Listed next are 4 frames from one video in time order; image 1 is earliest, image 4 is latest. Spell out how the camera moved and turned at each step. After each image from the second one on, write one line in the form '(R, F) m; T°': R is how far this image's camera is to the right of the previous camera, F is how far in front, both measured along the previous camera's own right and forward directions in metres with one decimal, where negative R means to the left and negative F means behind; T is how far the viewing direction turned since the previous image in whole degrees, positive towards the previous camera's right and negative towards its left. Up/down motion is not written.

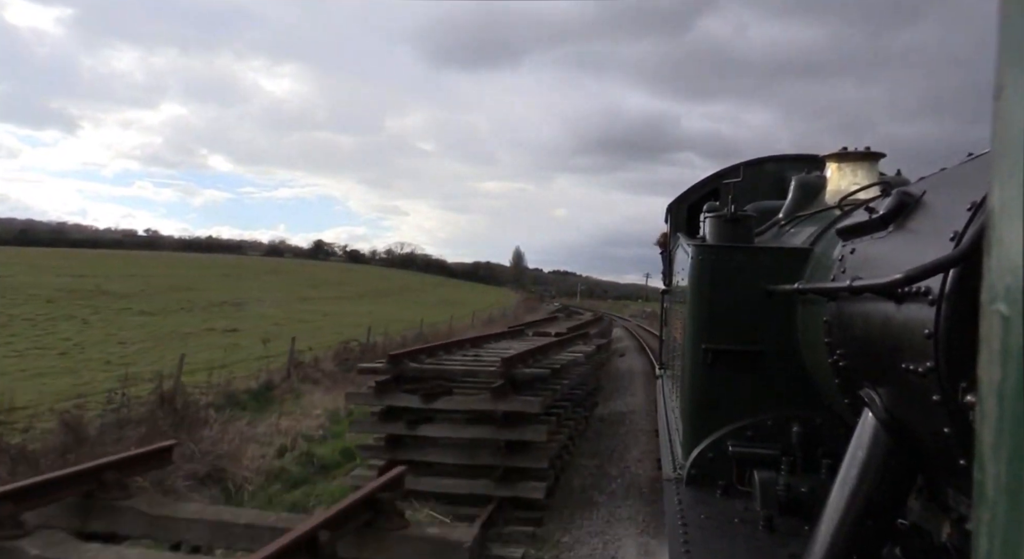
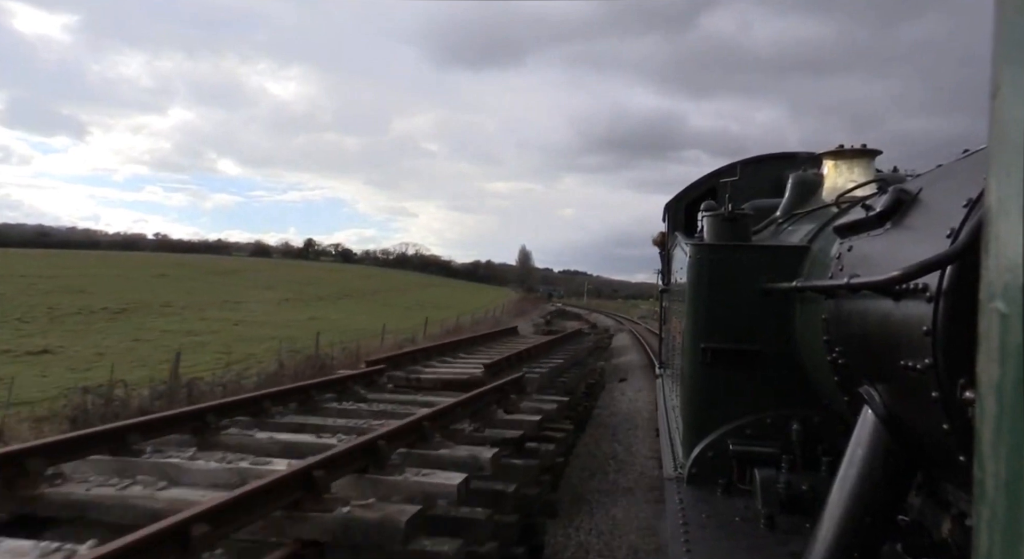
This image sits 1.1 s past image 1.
(+0.6, -0.4) m; 0°
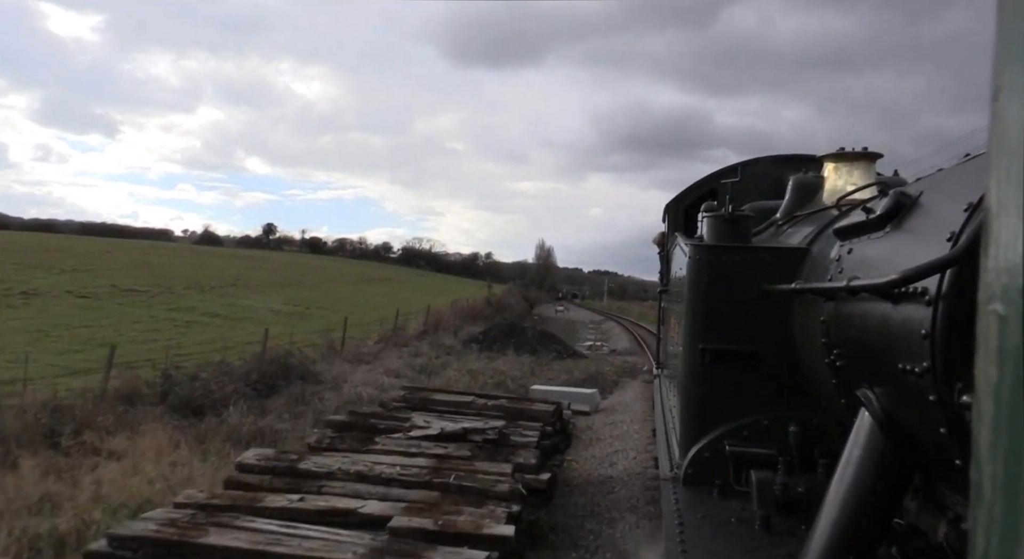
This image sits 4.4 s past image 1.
(+1.0, -0.3) m; 0°
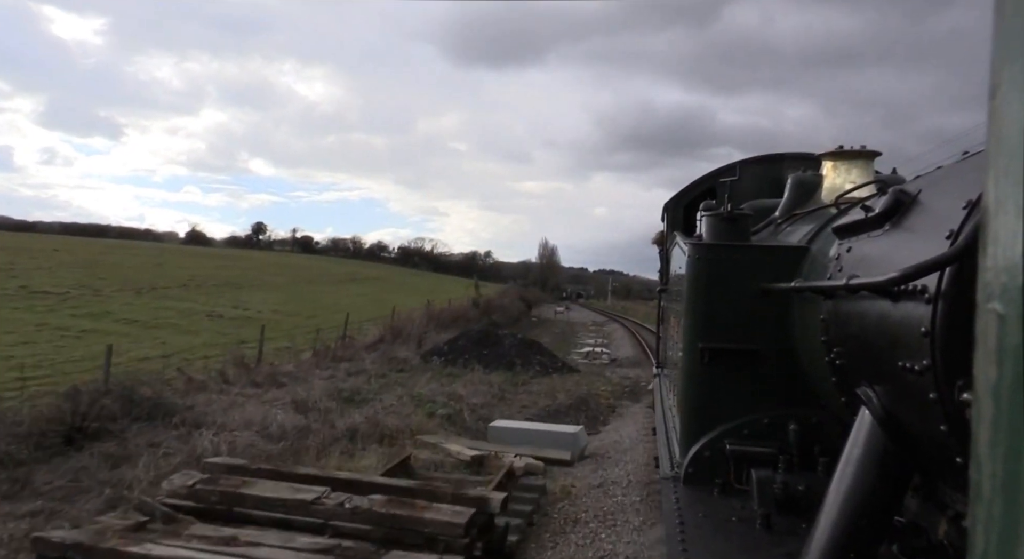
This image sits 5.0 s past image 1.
(+0.2, 0.0) m; 0°
